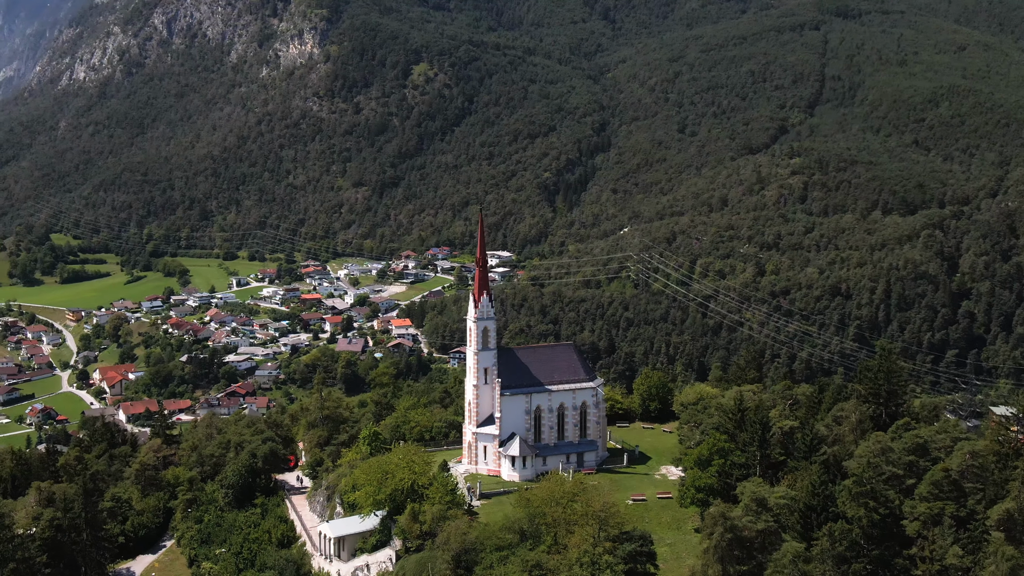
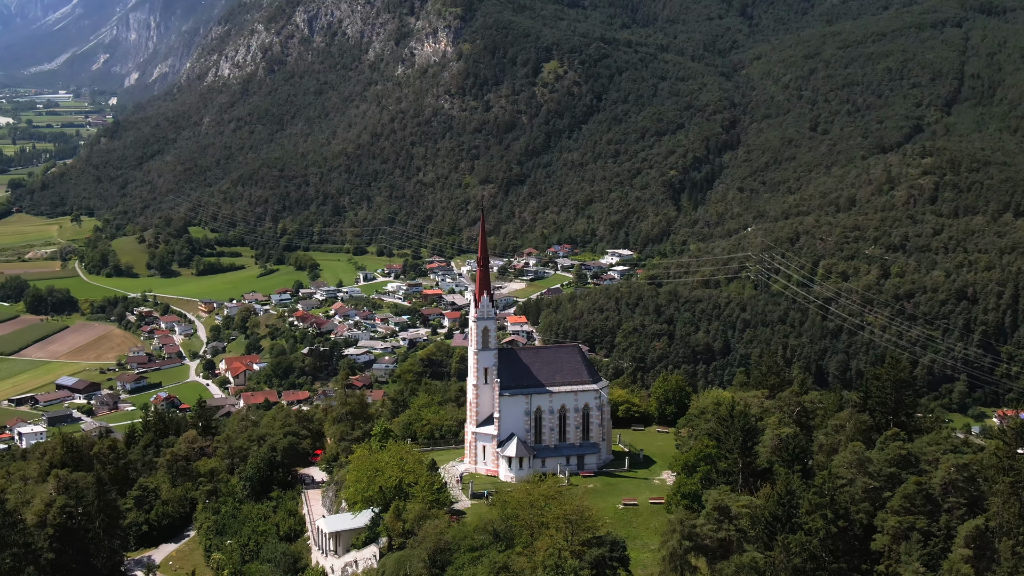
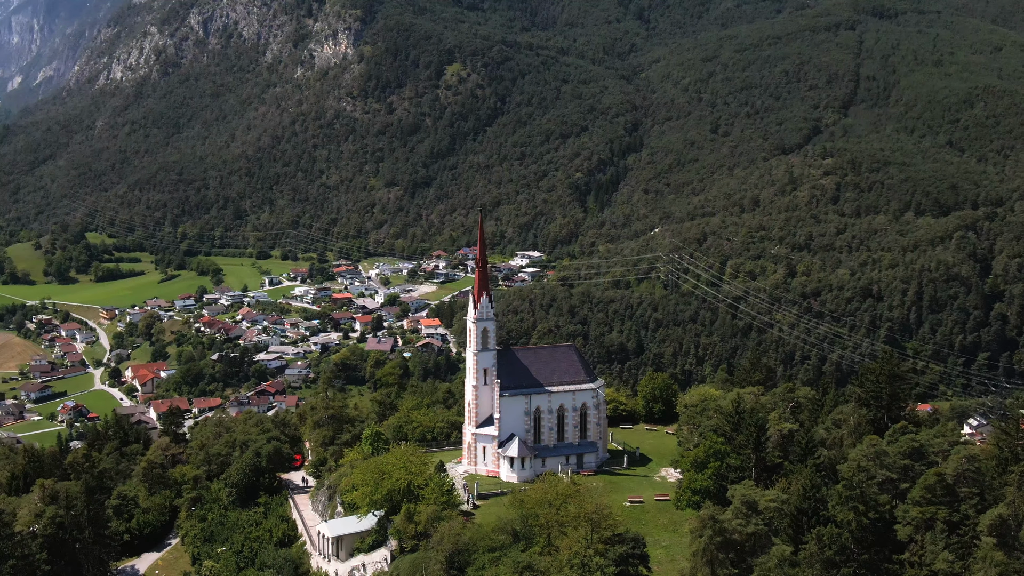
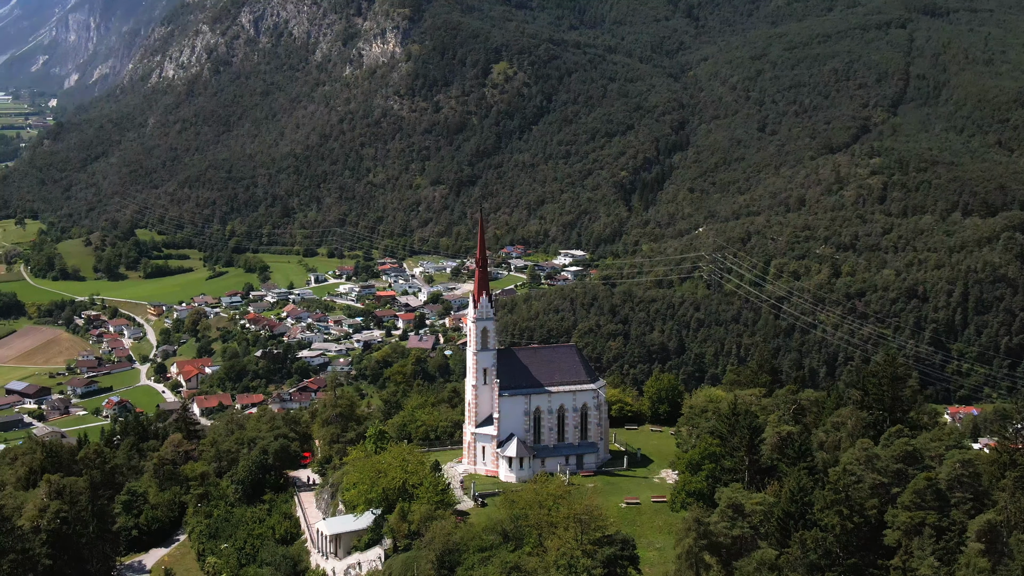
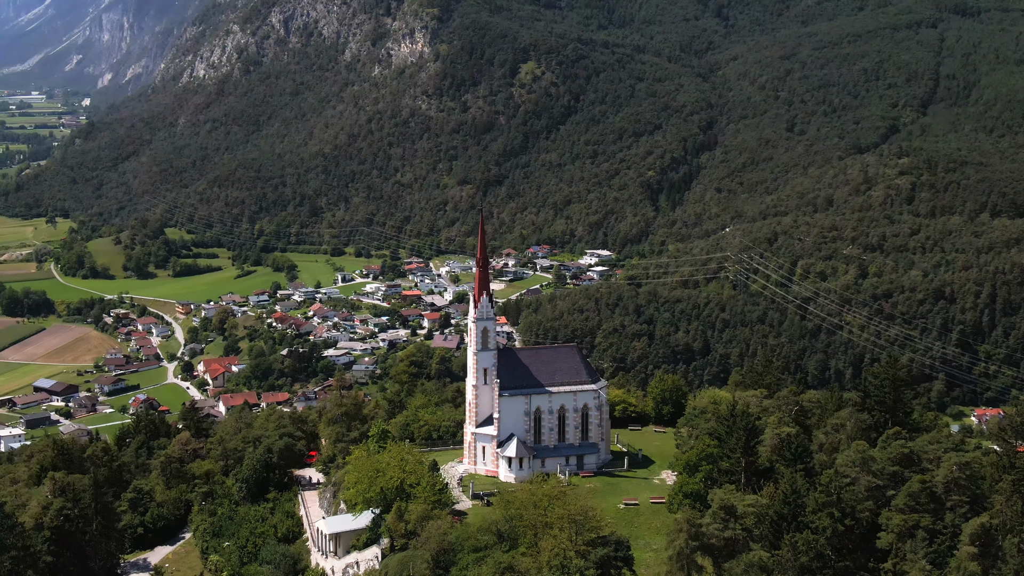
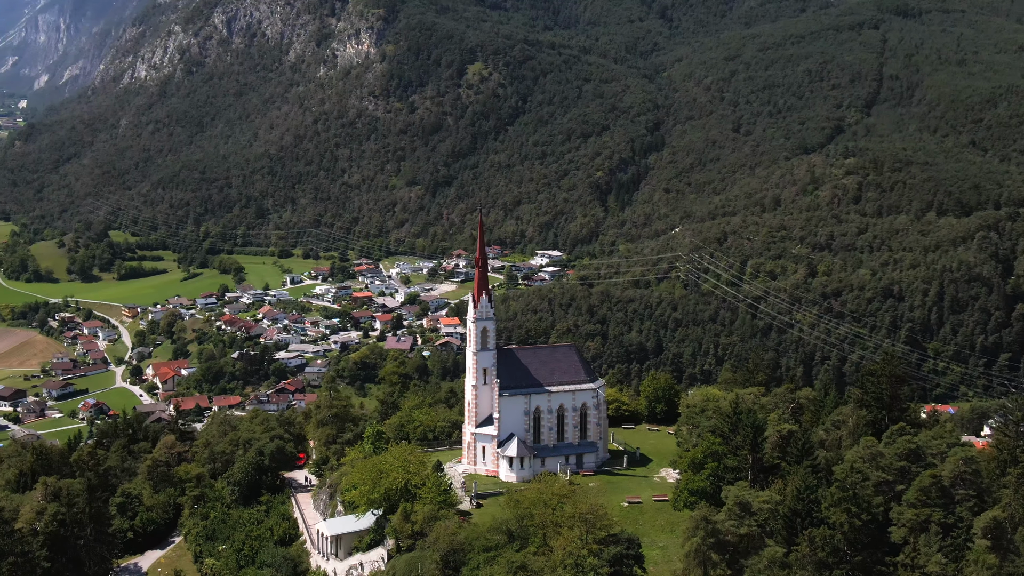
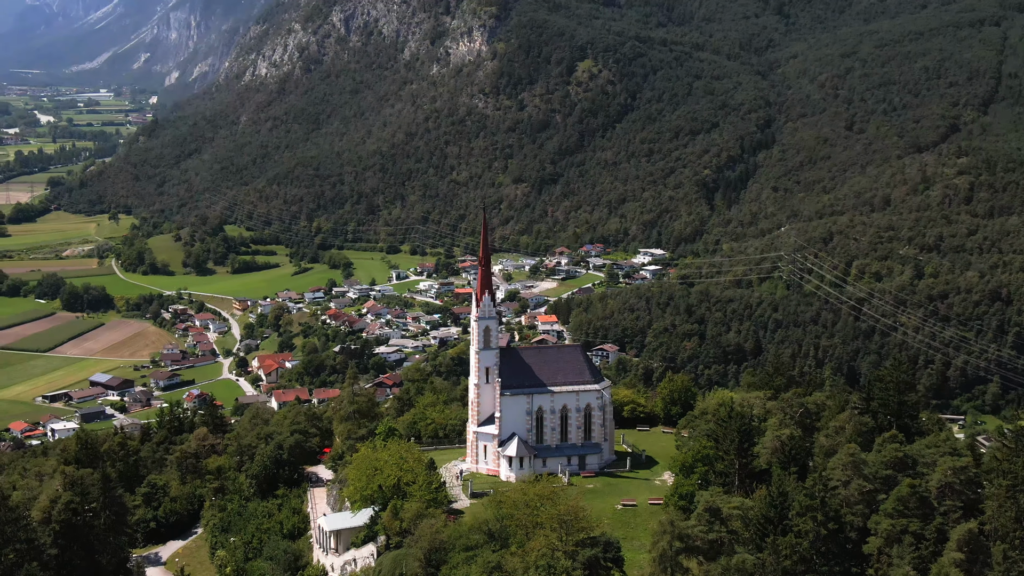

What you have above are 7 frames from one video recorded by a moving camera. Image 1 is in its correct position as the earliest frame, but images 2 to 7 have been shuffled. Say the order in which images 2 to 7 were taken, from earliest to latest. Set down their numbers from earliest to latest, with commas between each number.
3, 6, 4, 5, 2, 7
